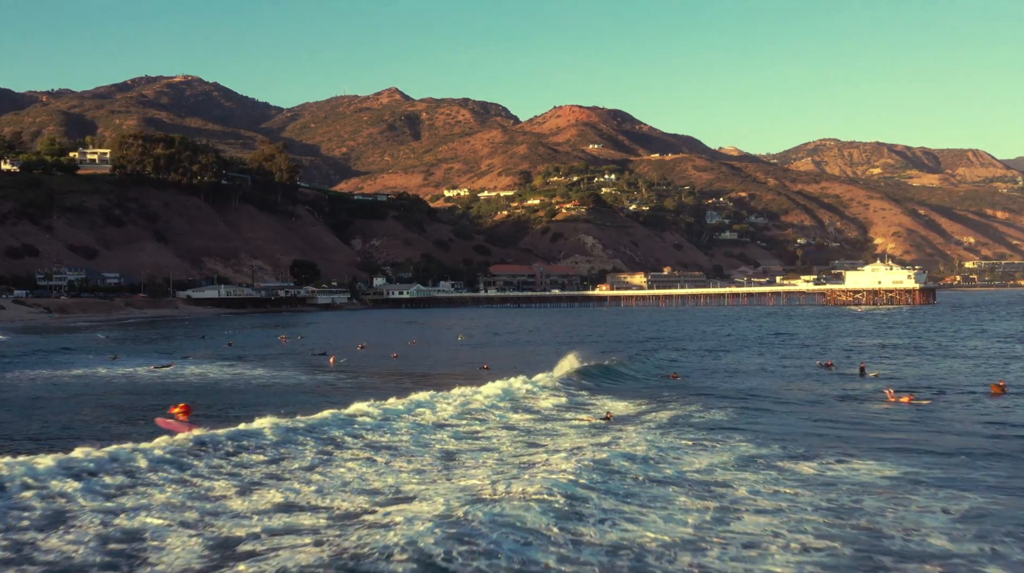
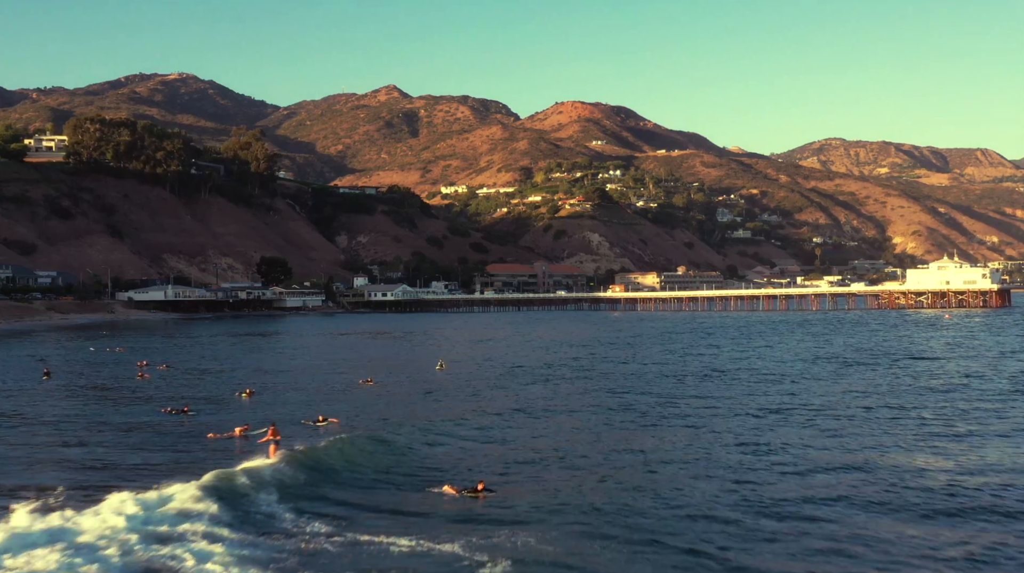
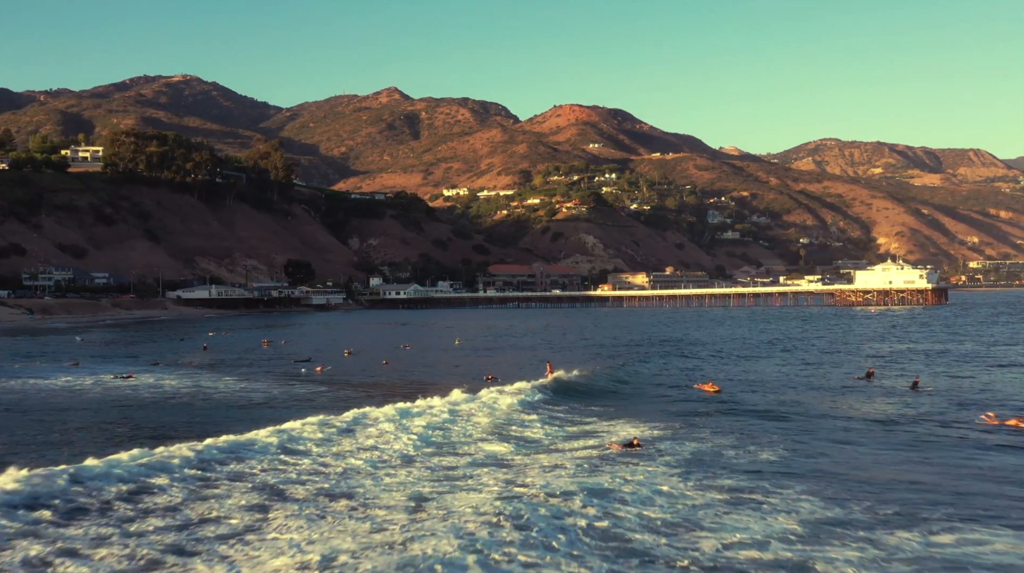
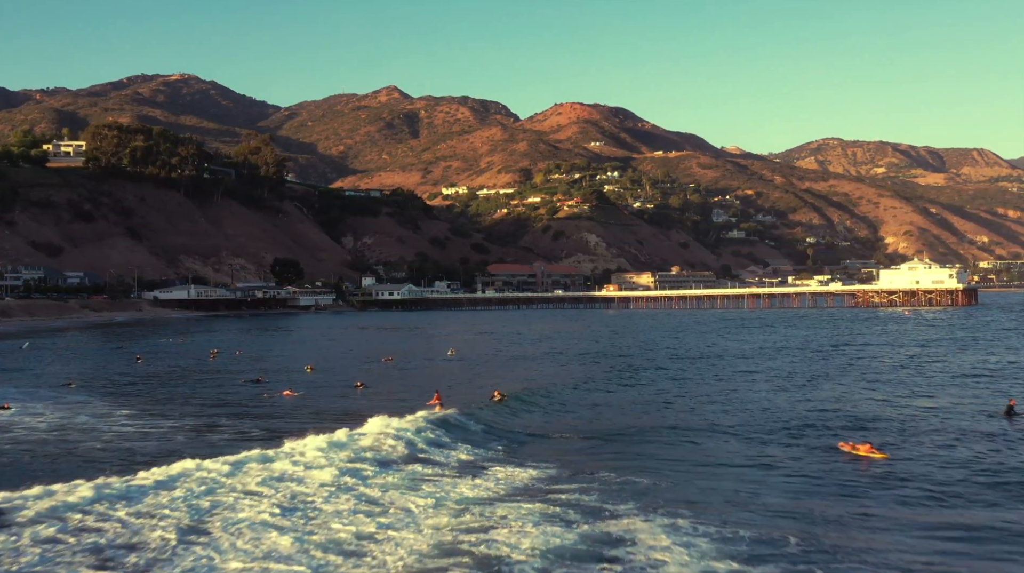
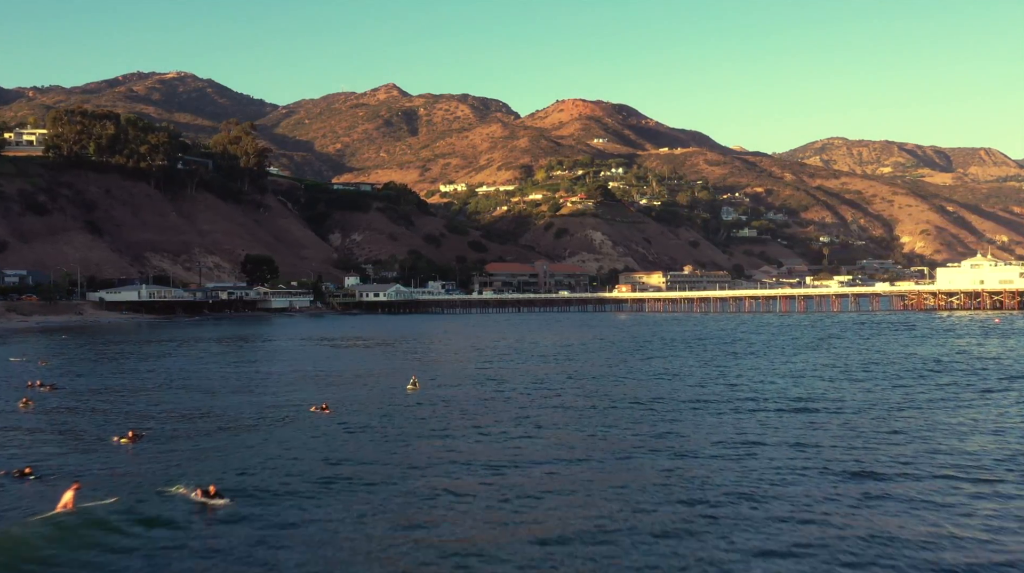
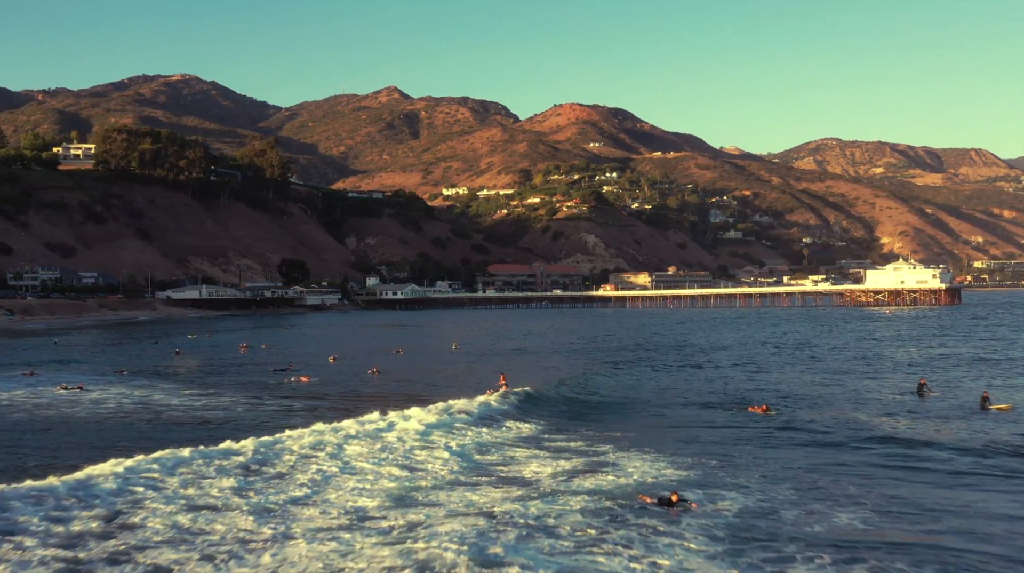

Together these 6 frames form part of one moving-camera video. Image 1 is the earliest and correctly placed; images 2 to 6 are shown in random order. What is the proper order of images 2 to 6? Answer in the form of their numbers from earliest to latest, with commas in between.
3, 6, 4, 2, 5
